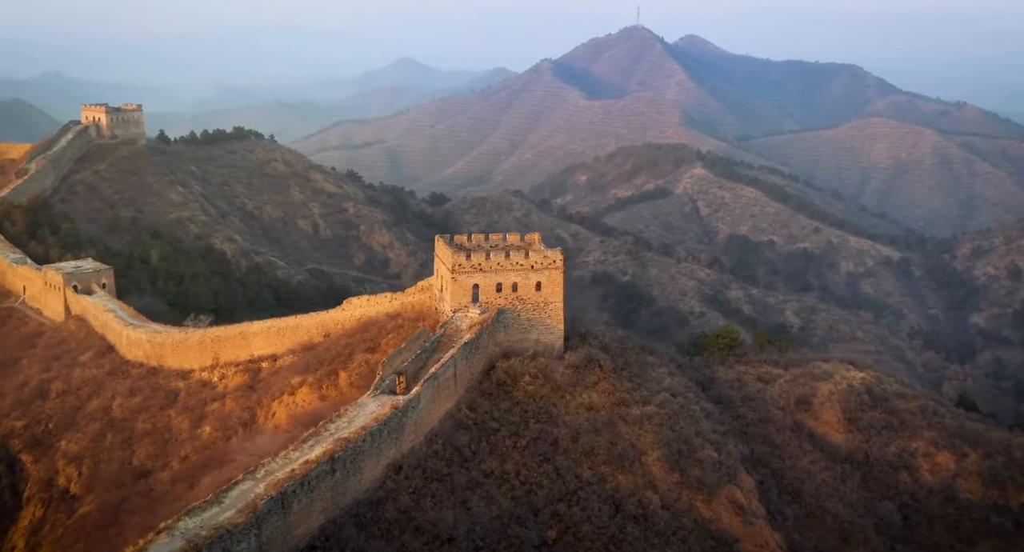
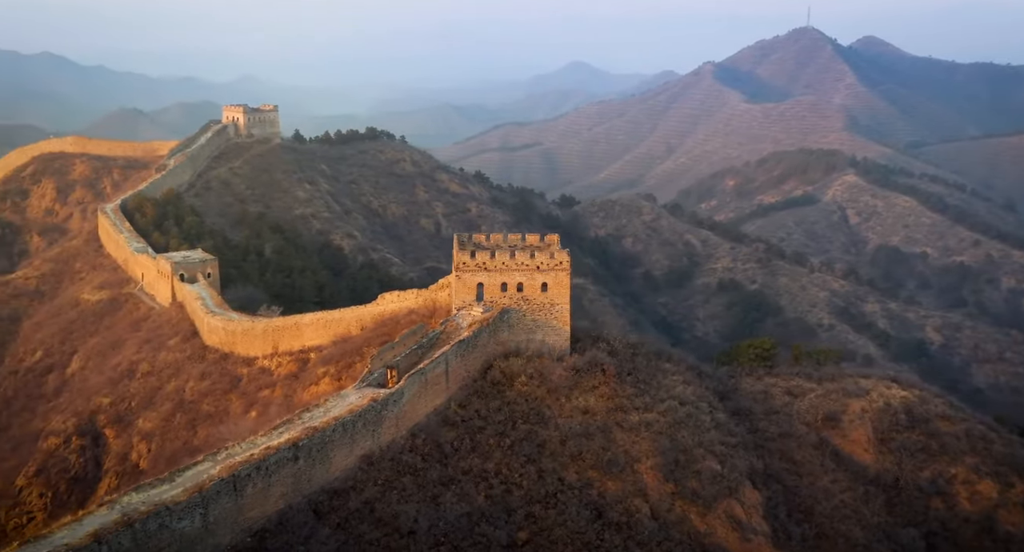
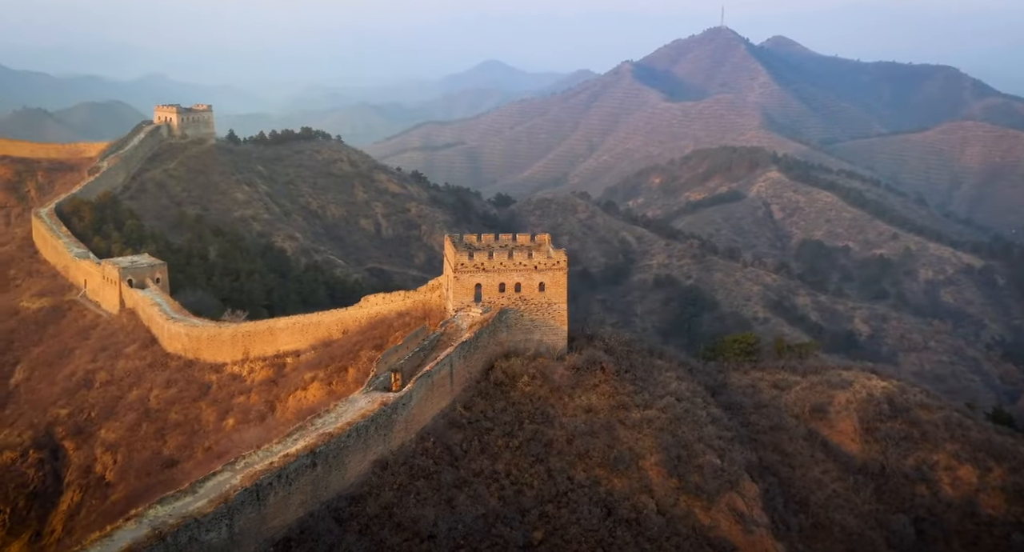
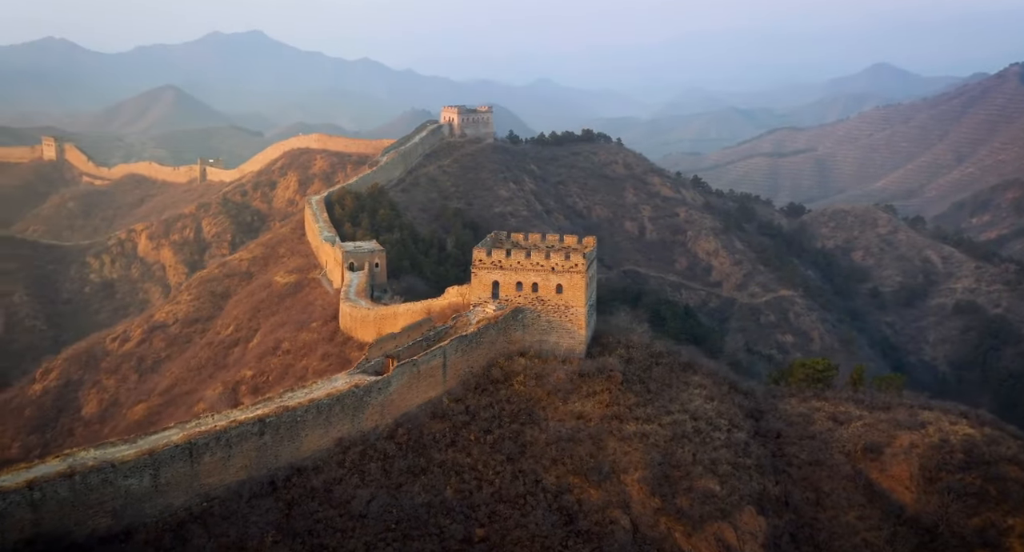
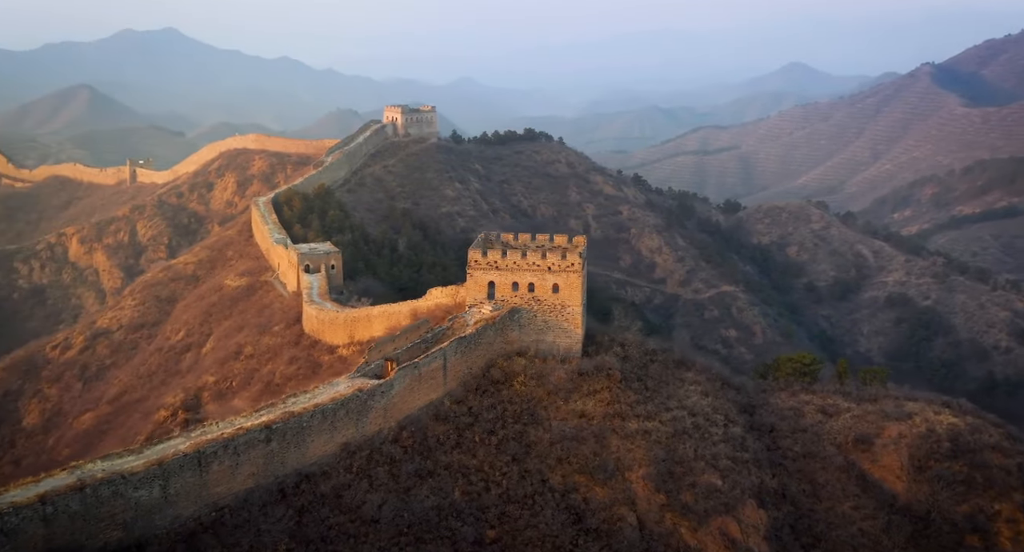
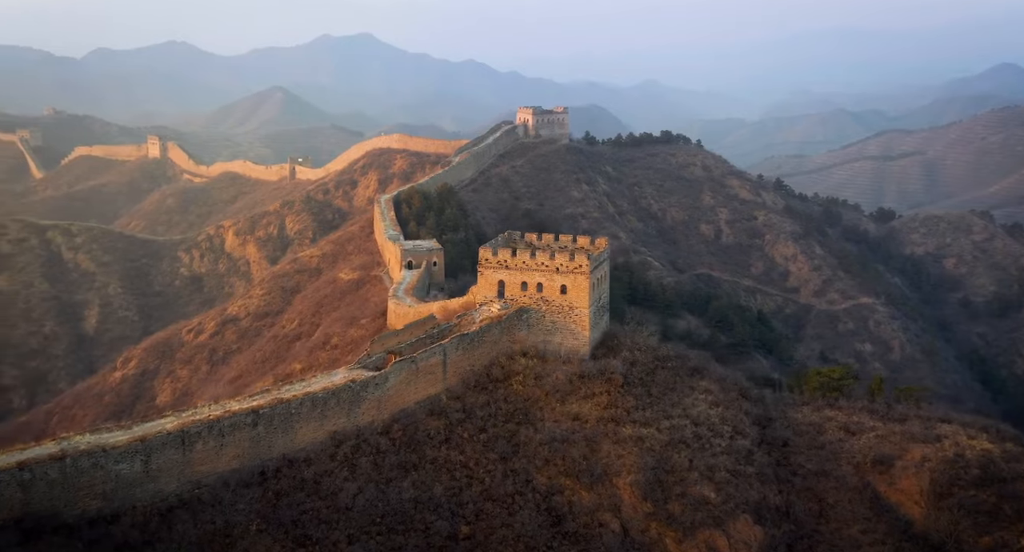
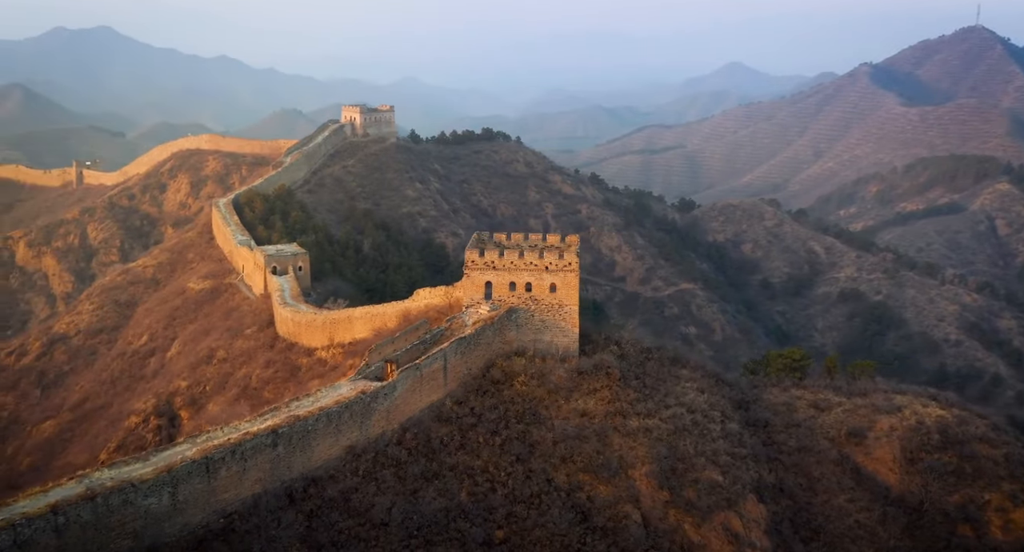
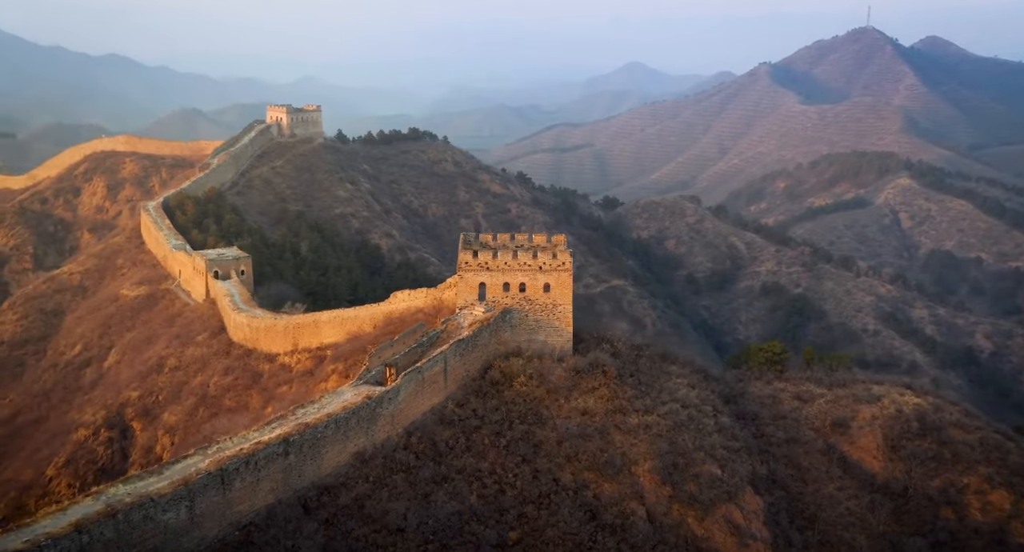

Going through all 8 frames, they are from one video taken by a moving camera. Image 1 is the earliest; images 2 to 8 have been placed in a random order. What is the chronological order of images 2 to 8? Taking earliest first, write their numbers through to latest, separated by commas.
3, 2, 8, 7, 5, 4, 6
